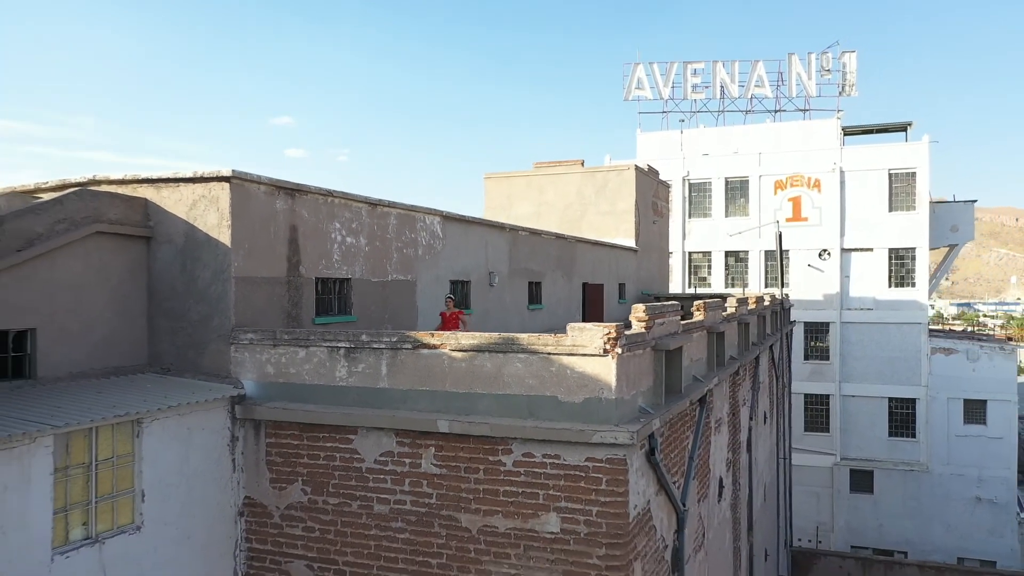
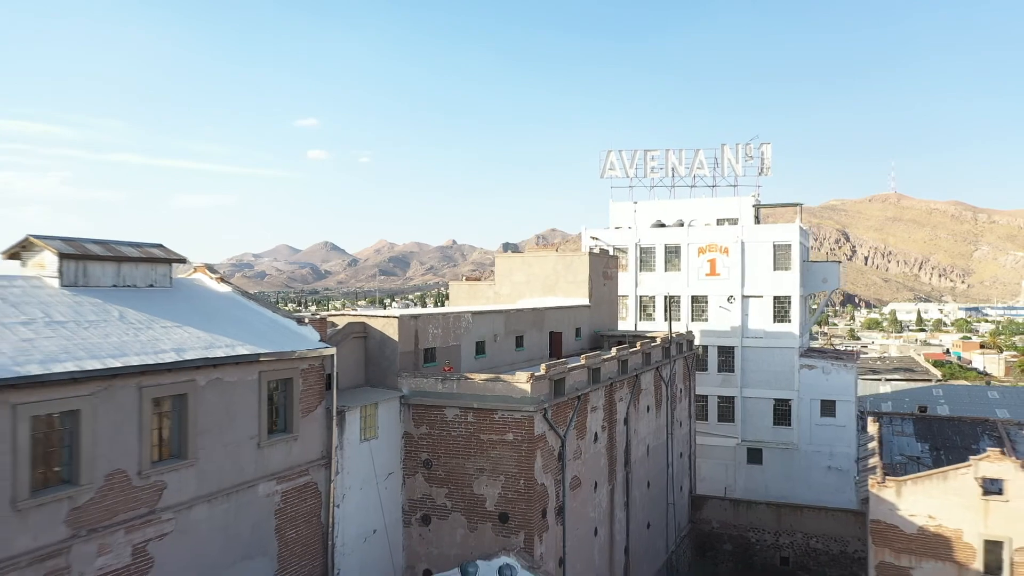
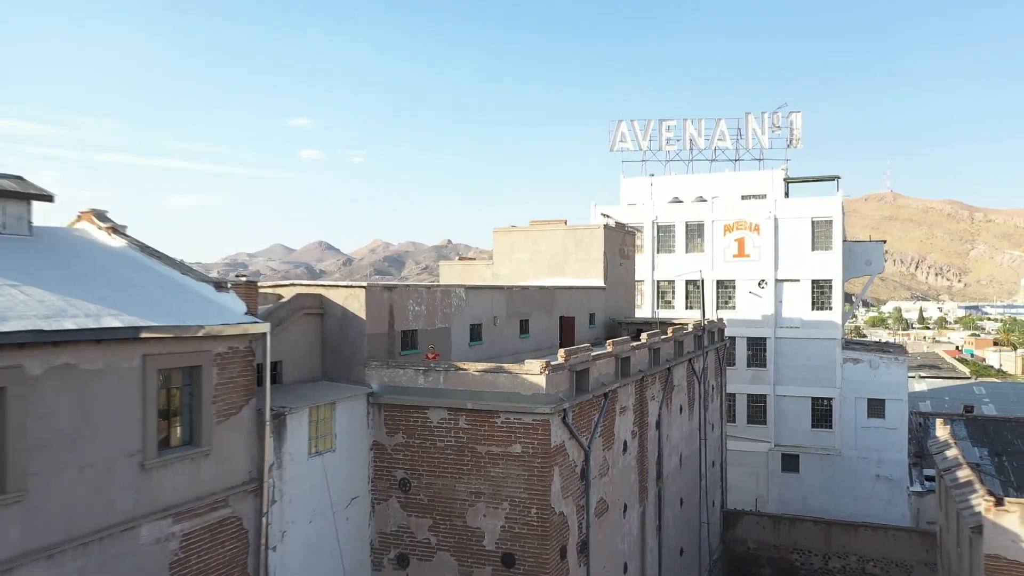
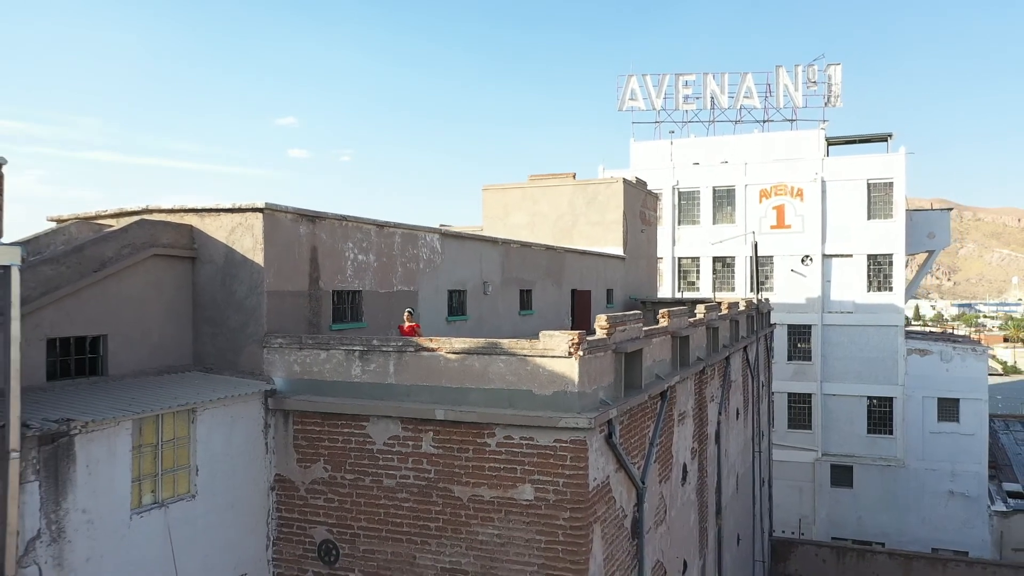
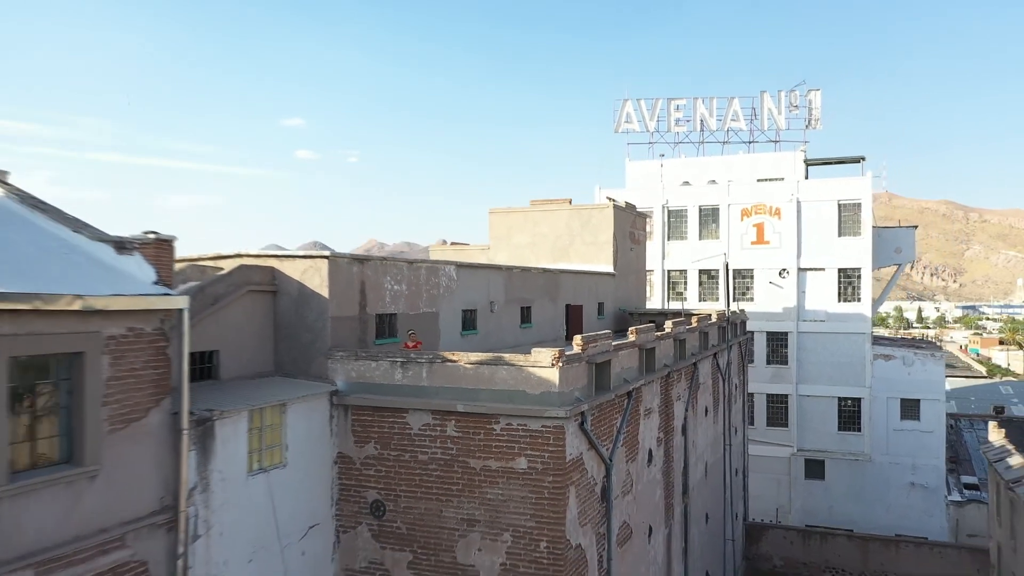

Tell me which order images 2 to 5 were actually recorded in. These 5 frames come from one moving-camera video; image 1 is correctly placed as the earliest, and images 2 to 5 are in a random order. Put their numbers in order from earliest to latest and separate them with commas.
4, 5, 3, 2
